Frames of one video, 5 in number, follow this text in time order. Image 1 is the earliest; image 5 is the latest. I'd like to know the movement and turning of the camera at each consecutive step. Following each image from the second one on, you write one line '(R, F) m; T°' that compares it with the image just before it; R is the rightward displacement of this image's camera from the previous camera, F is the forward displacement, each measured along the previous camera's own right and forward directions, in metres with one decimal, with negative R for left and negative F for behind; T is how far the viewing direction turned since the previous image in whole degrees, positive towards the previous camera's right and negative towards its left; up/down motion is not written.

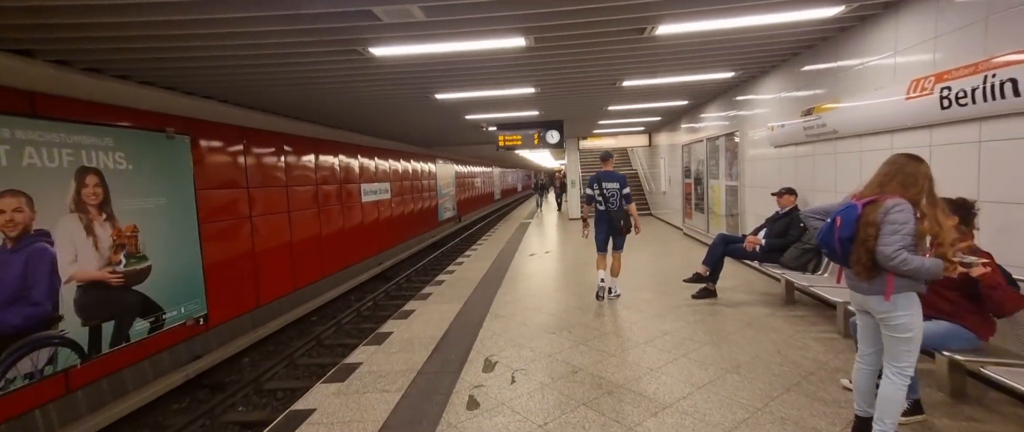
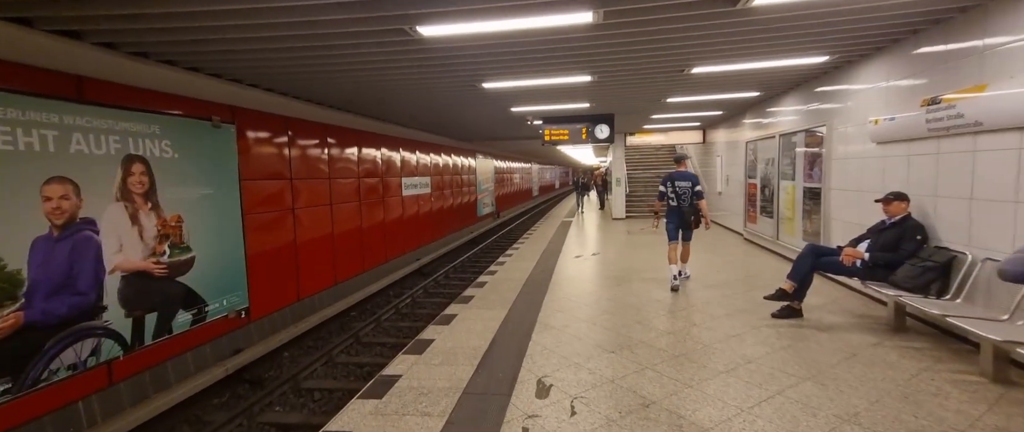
(-0.1, +0.3) m; -5°
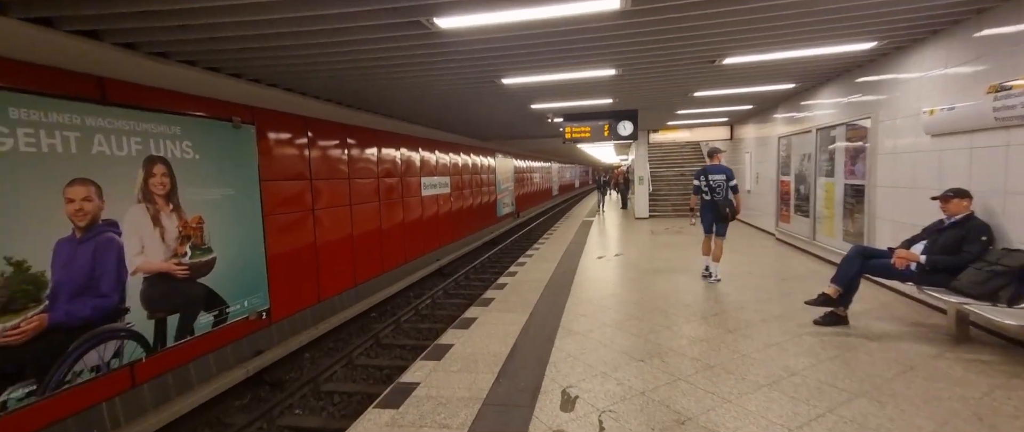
(0.0, +0.1) m; -3°
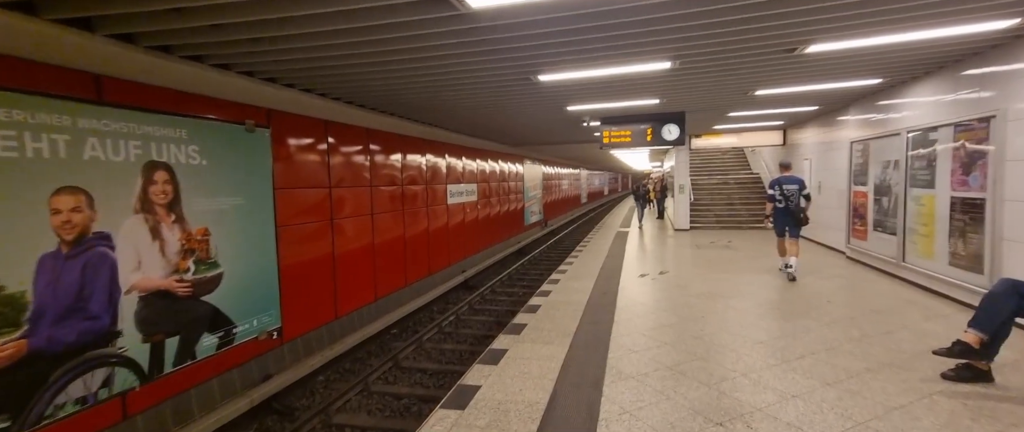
(-0.1, +0.6) m; -4°
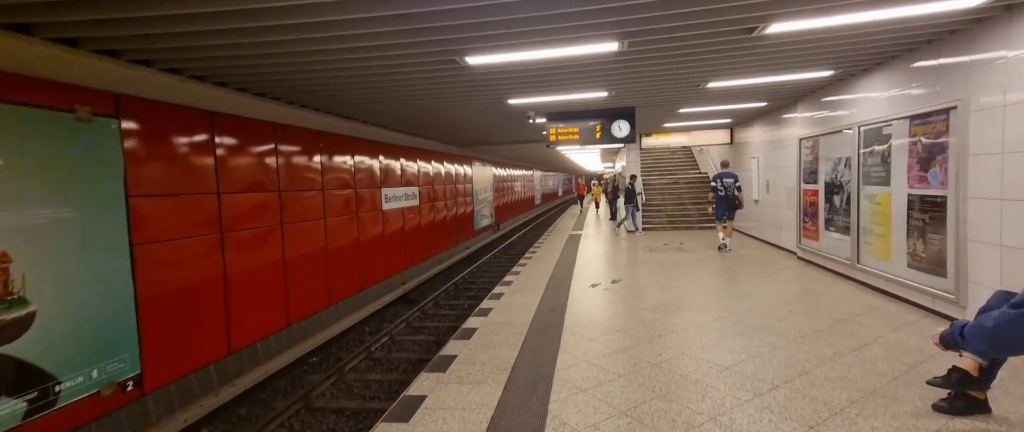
(+0.2, +0.7) m; +6°
